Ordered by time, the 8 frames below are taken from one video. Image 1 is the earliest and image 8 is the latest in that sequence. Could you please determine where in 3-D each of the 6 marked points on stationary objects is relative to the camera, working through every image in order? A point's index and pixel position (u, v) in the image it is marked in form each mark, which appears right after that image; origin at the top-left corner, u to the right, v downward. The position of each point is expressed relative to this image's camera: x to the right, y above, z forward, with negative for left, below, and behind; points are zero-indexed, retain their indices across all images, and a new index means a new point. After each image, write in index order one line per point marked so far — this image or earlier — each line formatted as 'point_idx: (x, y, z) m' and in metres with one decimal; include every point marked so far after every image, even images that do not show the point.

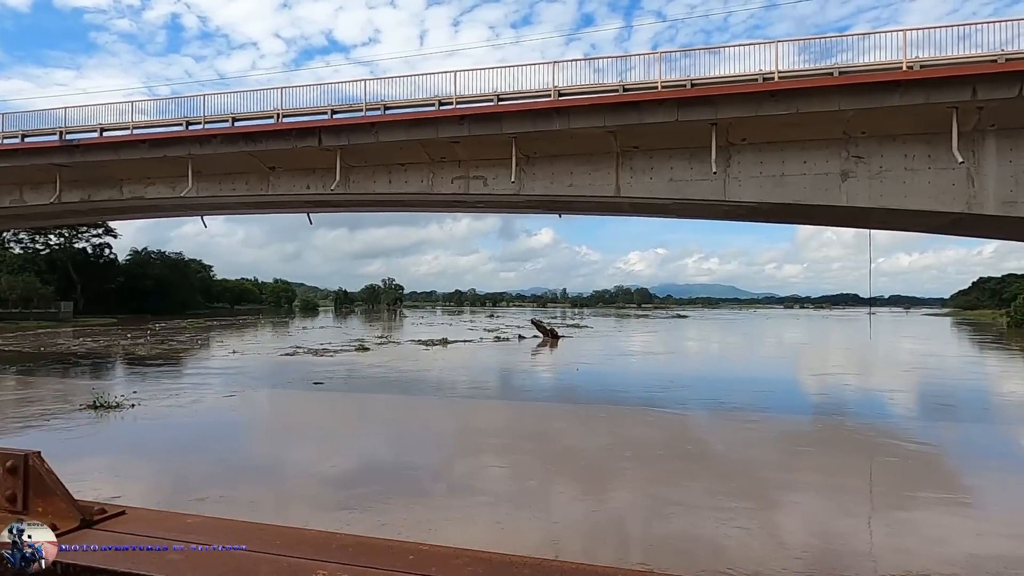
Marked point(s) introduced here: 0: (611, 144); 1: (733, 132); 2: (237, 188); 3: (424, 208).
0: (+2.3, +3.3, +14.1) m
1: (+4.7, +3.3, +13.2) m
2: (-7.5, +2.8, +17.0) m
3: (-2.5, +2.3, +17.6) m
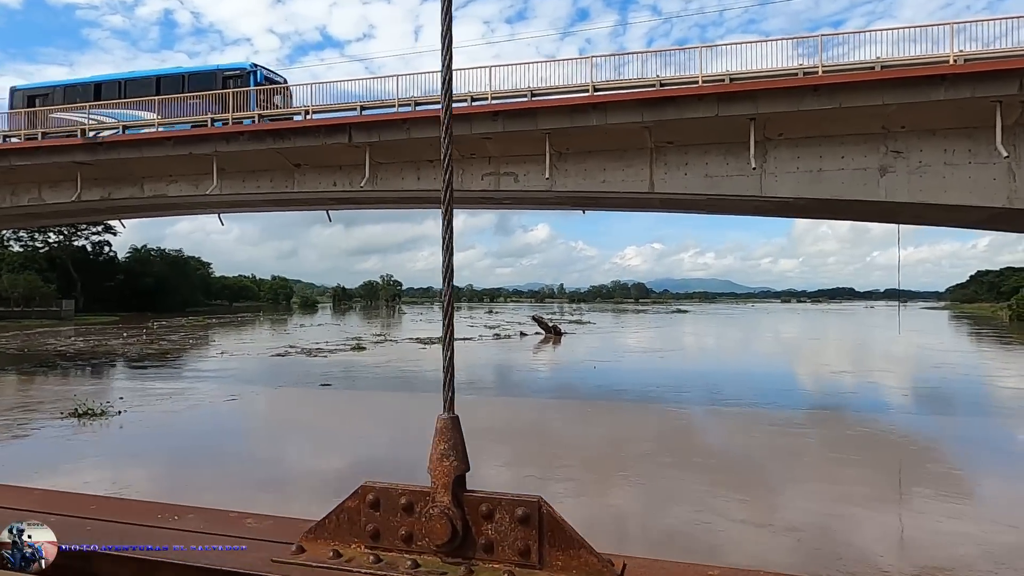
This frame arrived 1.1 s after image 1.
0: (+3.0, +3.4, +14.0) m
1: (+5.5, +3.4, +13.1) m
2: (-6.8, +2.8, +16.8) m
3: (-1.8, +2.3, +17.4) m
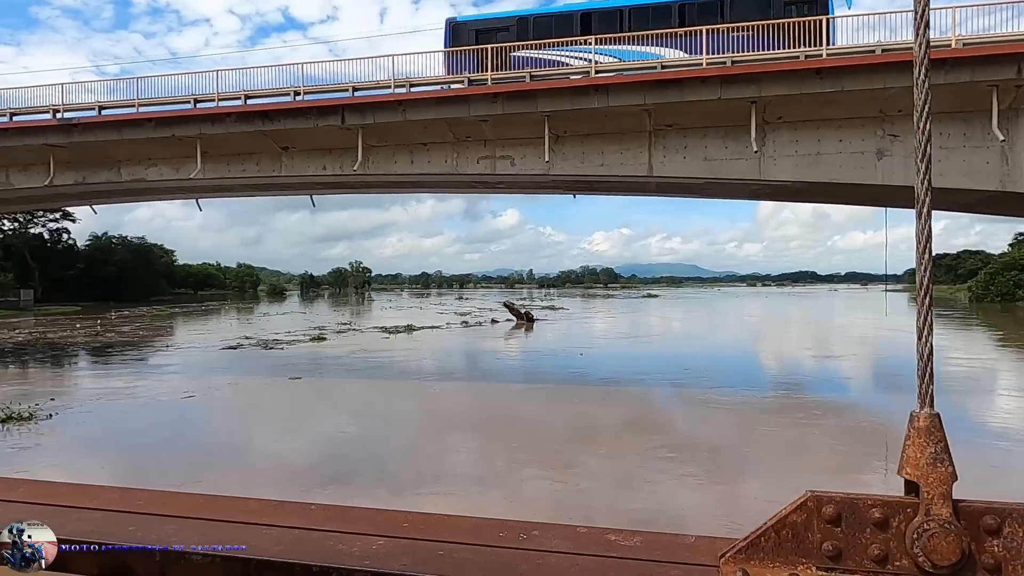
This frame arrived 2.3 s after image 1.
0: (+3.0, +3.7, +13.9) m
1: (+5.5, +3.8, +13.1) m
2: (-6.9, +3.1, +16.2) m
3: (-2.0, +2.7, +17.1) m
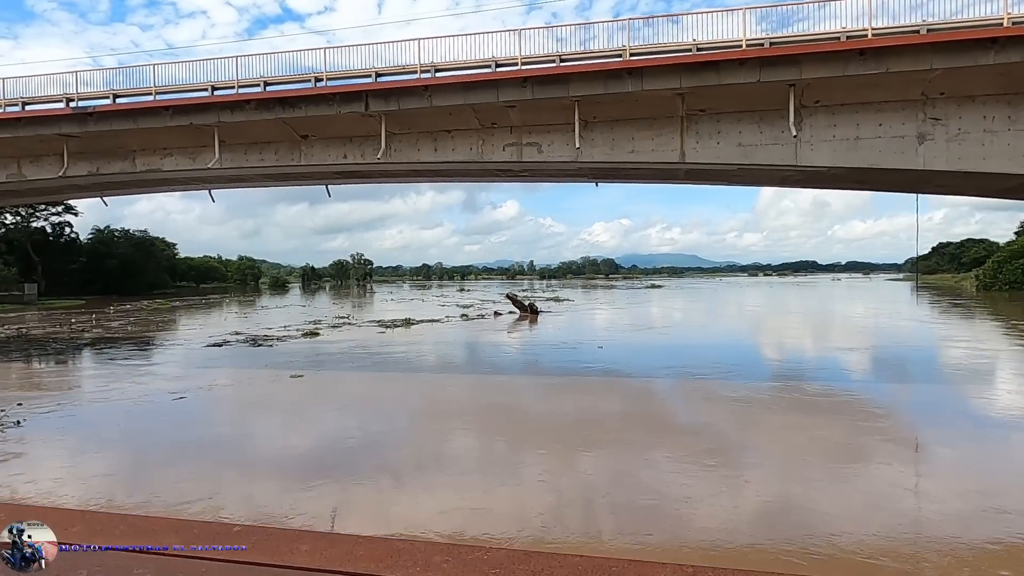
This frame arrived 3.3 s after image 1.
0: (+3.6, +3.9, +13.5) m
1: (+6.1, +4.0, +12.7) m
2: (-6.3, +3.3, +15.8) m
3: (-1.3, +3.0, +16.7) m
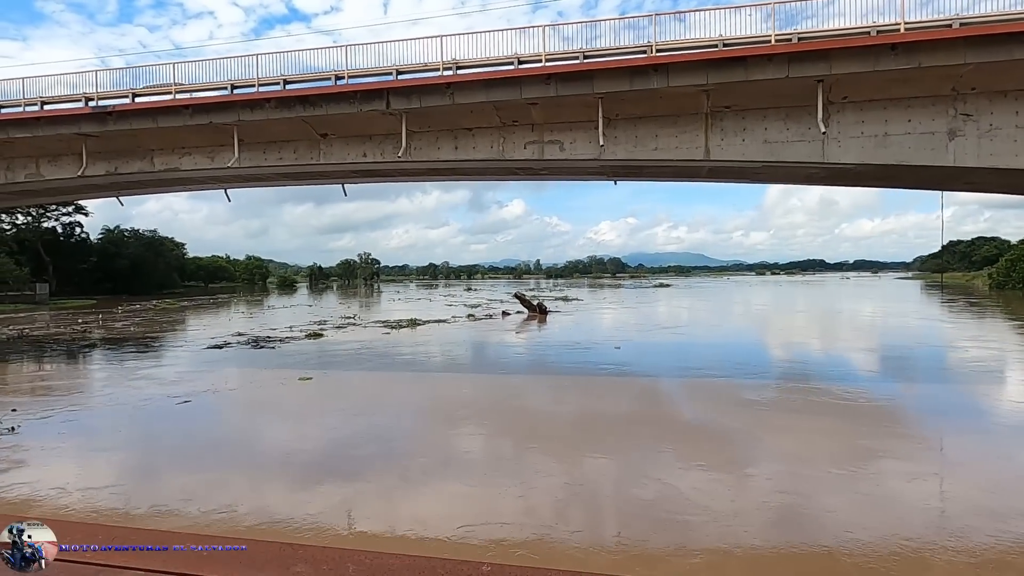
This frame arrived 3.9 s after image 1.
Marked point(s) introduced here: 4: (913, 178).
0: (+4.1, +4.0, +13.3) m
1: (+6.6, +4.0, +12.5) m
2: (-5.8, +3.3, +15.8) m
3: (-0.8, +3.0, +16.6) m
4: (+9.3, +2.5, +14.3) m
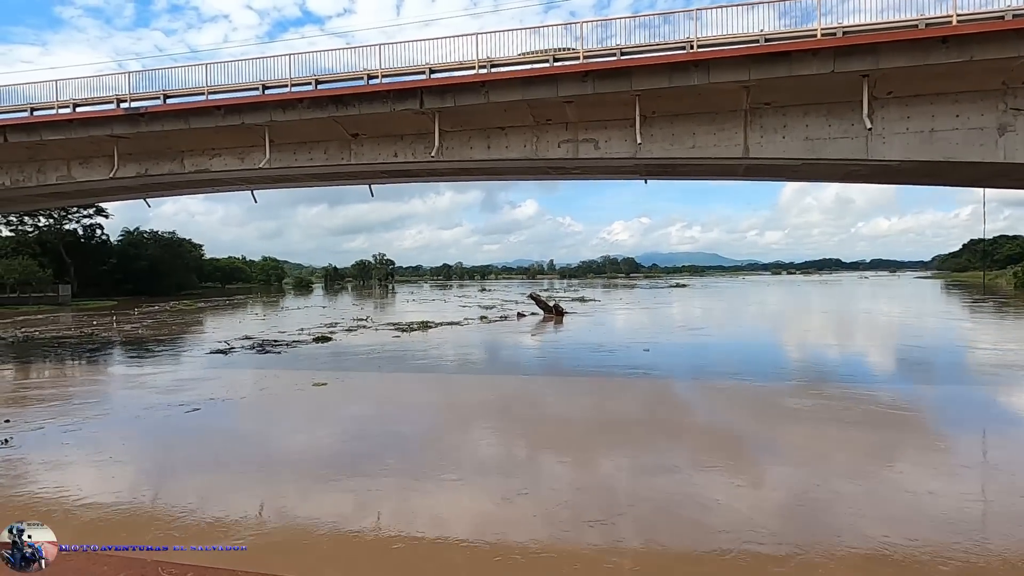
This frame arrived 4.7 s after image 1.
0: (+4.8, +3.9, +13.0) m
1: (+7.3, +4.0, +12.2) m
2: (-5.0, +3.3, +15.7) m
3: (0.0, +3.0, +16.4) m
4: (+10.0, +2.5, +13.9) m
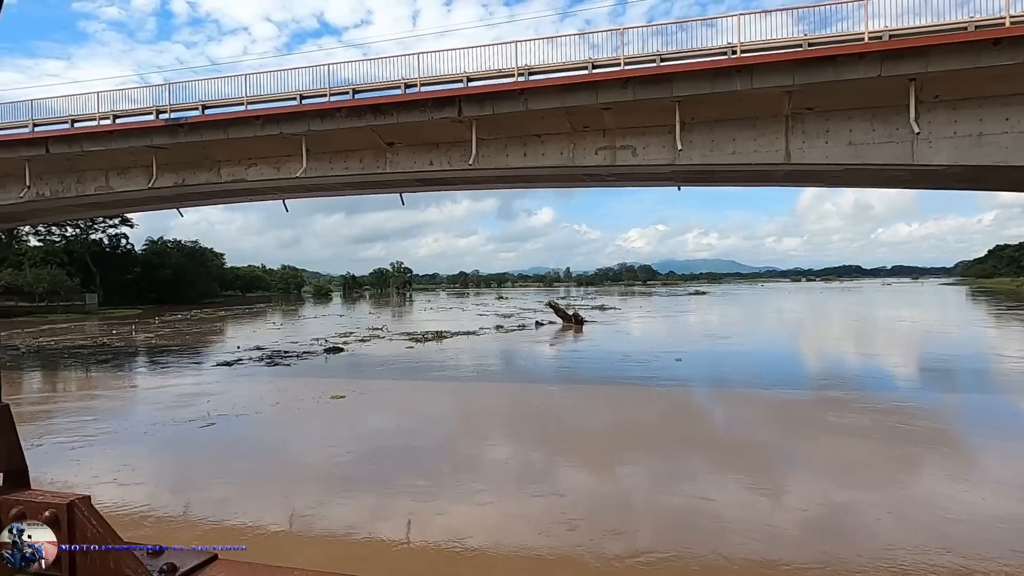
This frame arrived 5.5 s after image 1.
0: (+5.6, +3.8, +12.9) m
1: (+8.1, +3.9, +12.0) m
2: (-4.1, +3.1, +15.8) m
3: (+0.9, +2.8, +16.4) m
4: (+10.9, +2.4, +13.6) m
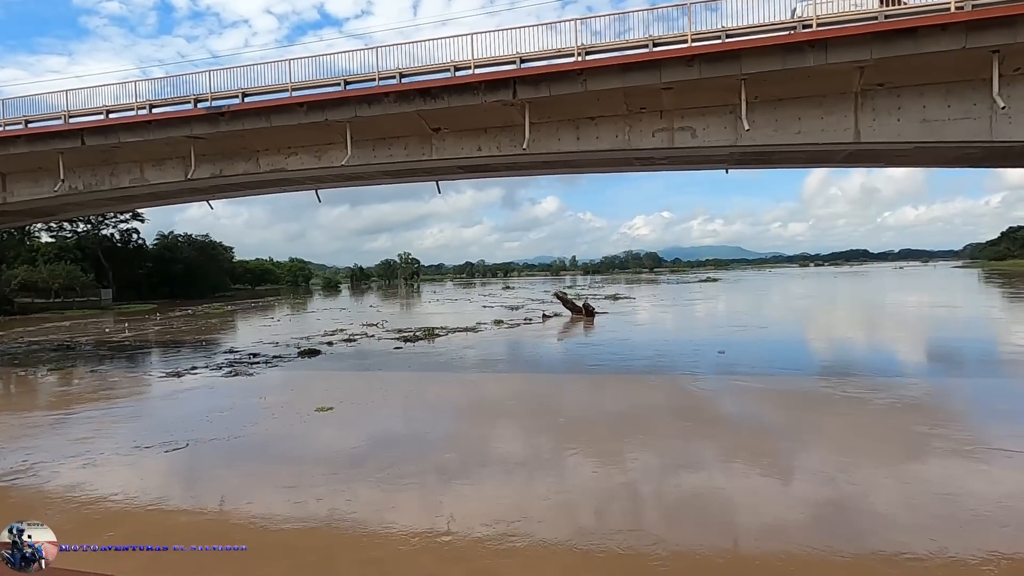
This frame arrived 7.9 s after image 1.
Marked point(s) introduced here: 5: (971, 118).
0: (+6.8, +4.1, +12.4) m
1: (+9.3, +4.2, +11.4) m
2: (-2.9, +3.3, +15.3) m
3: (+2.1, +3.1, +15.9) m
4: (+12.1, +2.8, +13.1) m
5: (+9.0, +3.3, +12.0) m
